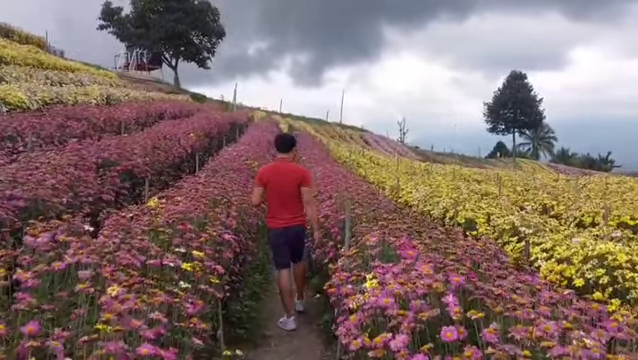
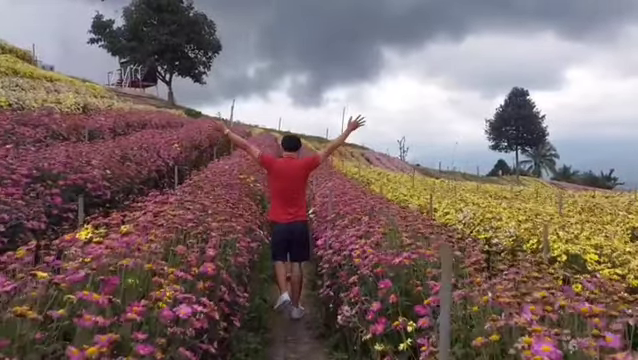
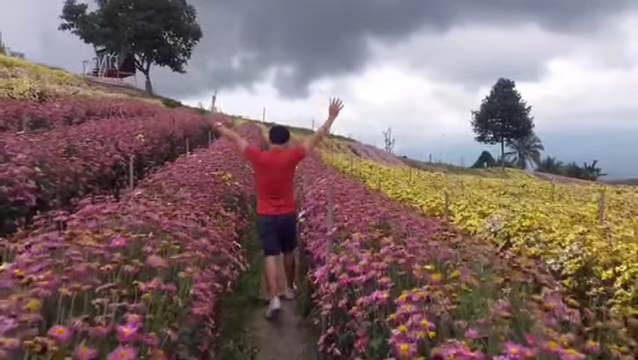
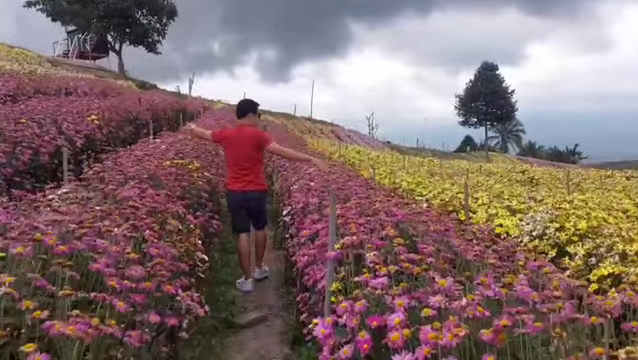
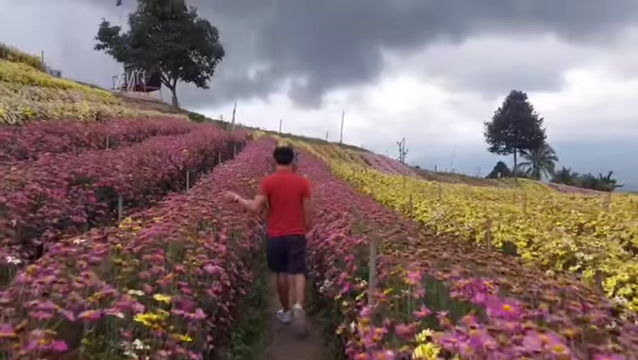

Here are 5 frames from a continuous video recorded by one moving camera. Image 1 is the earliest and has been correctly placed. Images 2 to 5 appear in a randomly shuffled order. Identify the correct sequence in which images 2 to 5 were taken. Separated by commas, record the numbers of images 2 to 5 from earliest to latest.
5, 2, 3, 4
